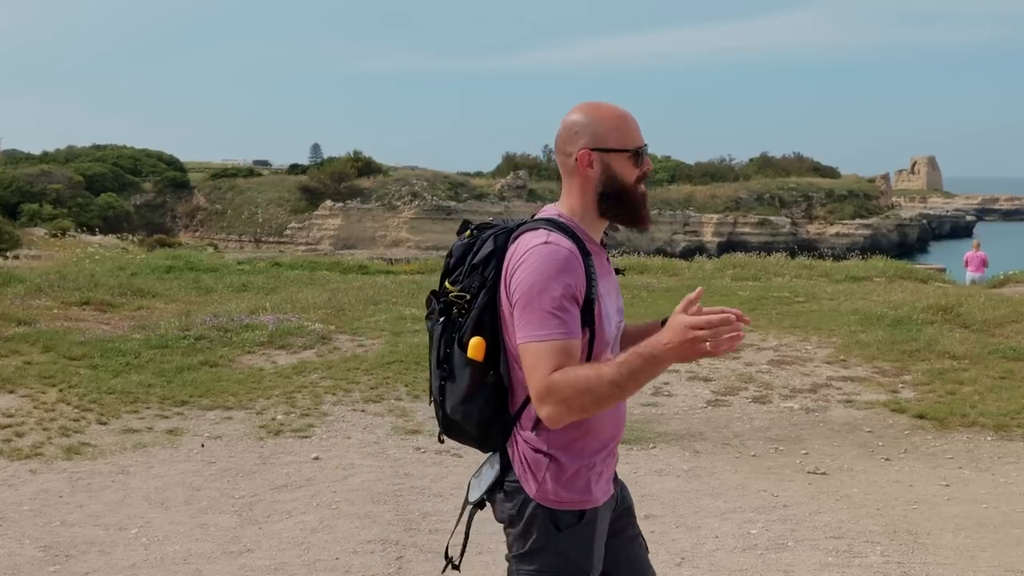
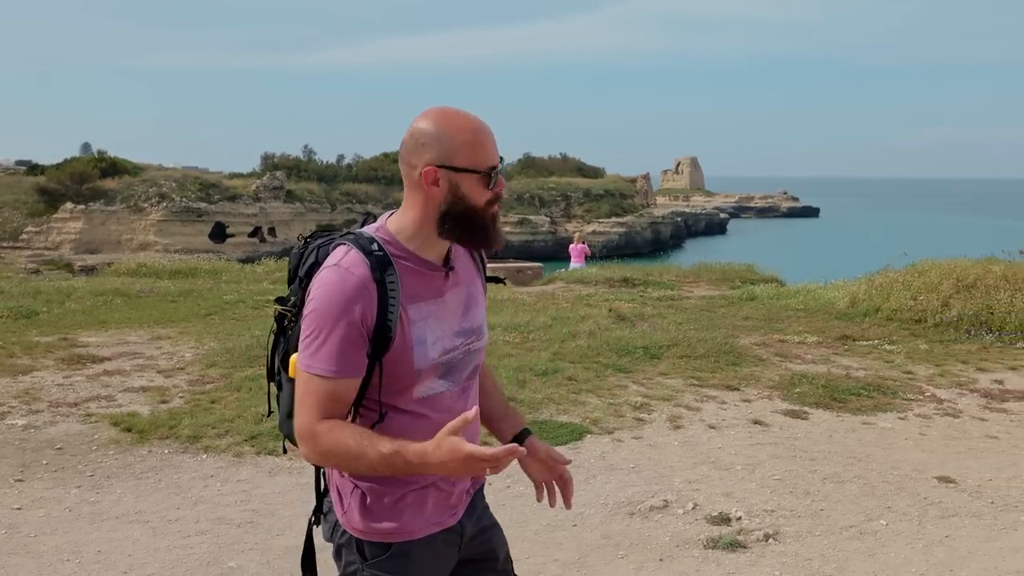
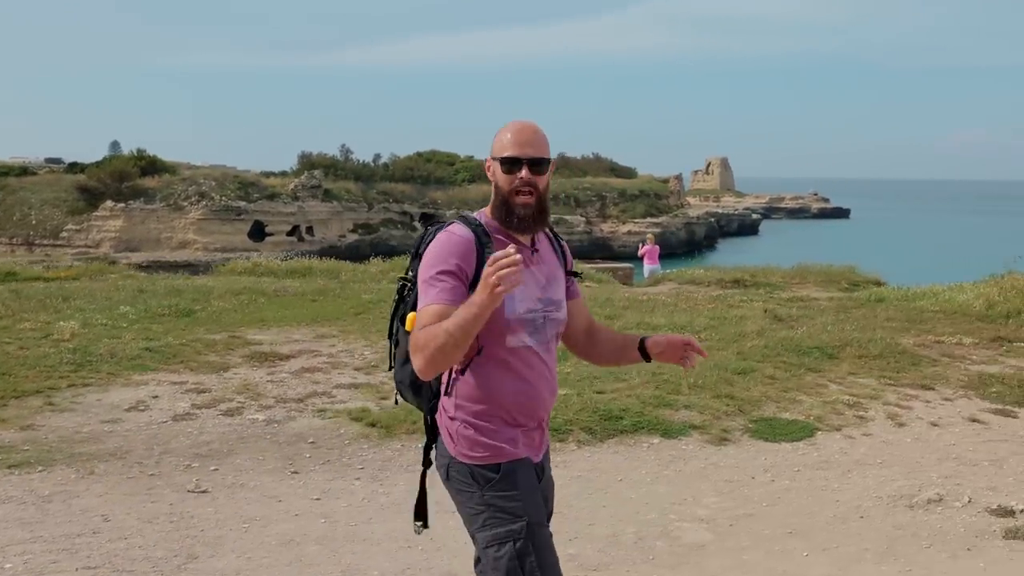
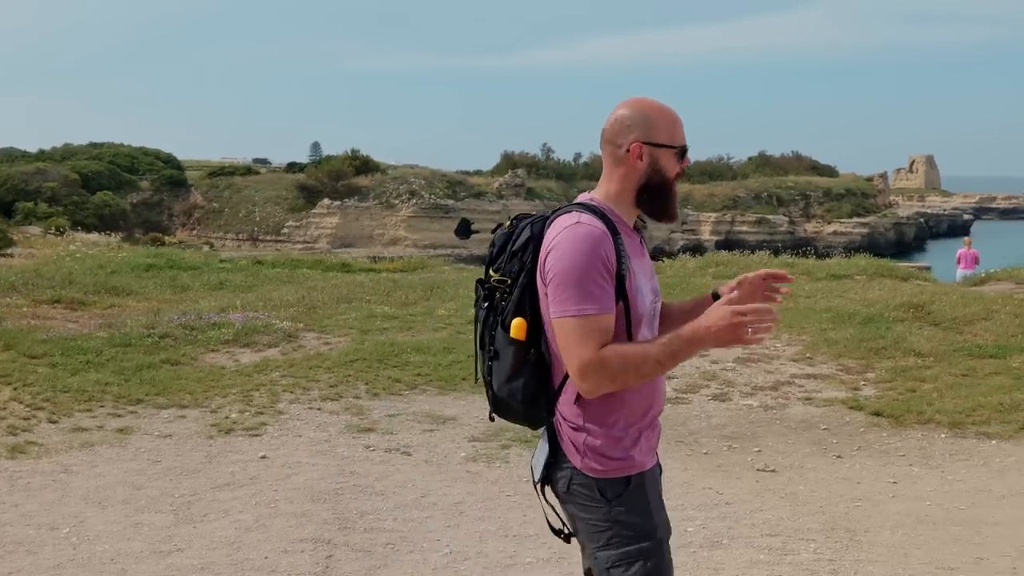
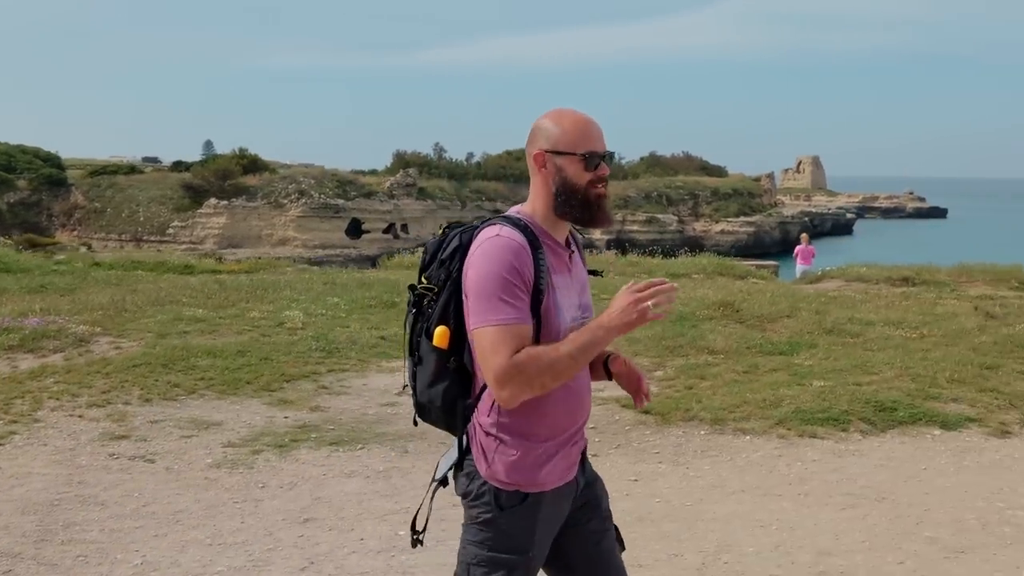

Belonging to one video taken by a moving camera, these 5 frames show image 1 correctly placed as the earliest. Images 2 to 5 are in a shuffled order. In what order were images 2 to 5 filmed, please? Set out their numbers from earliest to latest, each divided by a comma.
4, 5, 3, 2
